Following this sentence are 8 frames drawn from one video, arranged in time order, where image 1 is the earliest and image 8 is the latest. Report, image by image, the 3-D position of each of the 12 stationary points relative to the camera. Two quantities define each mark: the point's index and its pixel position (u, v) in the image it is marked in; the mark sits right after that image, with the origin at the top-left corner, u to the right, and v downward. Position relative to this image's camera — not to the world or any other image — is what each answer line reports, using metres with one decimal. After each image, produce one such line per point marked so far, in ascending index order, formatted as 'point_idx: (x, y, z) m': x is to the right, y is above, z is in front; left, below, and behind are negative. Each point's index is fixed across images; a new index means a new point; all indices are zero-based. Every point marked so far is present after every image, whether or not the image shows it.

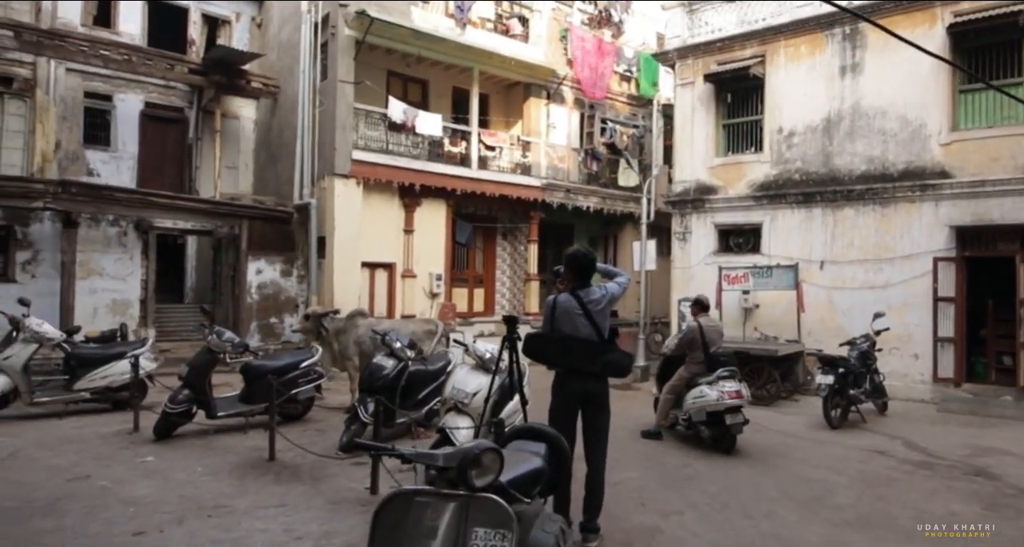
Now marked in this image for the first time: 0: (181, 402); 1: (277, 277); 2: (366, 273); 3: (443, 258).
0: (-3.6, -1.4, +7.3) m
1: (-5.3, -0.1, +15.2) m
2: (-3.0, 0.0, +14.1) m
3: (-1.6, +0.4, +15.0) m
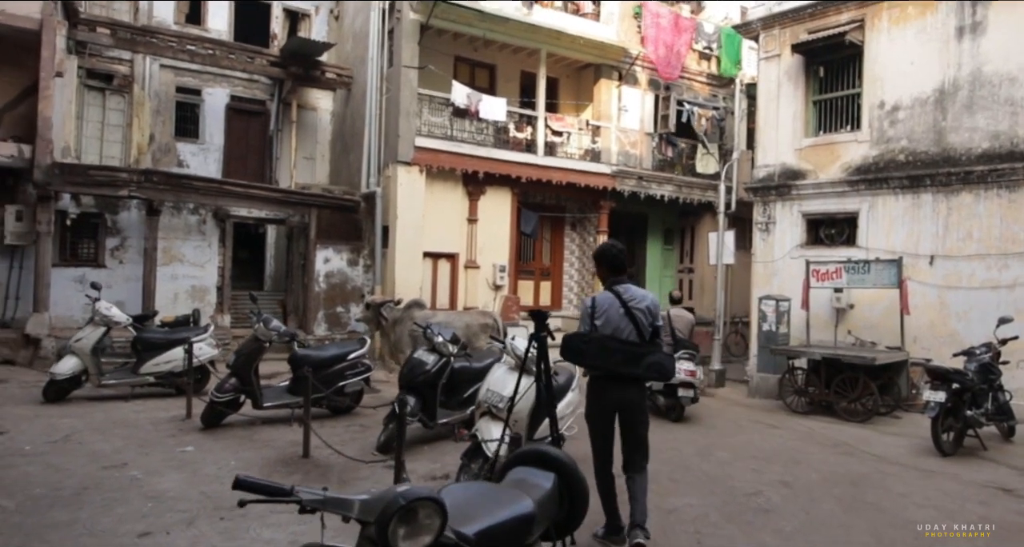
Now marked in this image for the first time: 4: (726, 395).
0: (-3.0, -1.2, +7.1) m
1: (-3.8, +0.2, +15.1) m
2: (-1.6, +0.2, +13.7) m
3: (-0.1, +0.6, +14.5) m
4: (+3.5, -2.0, +10.8) m
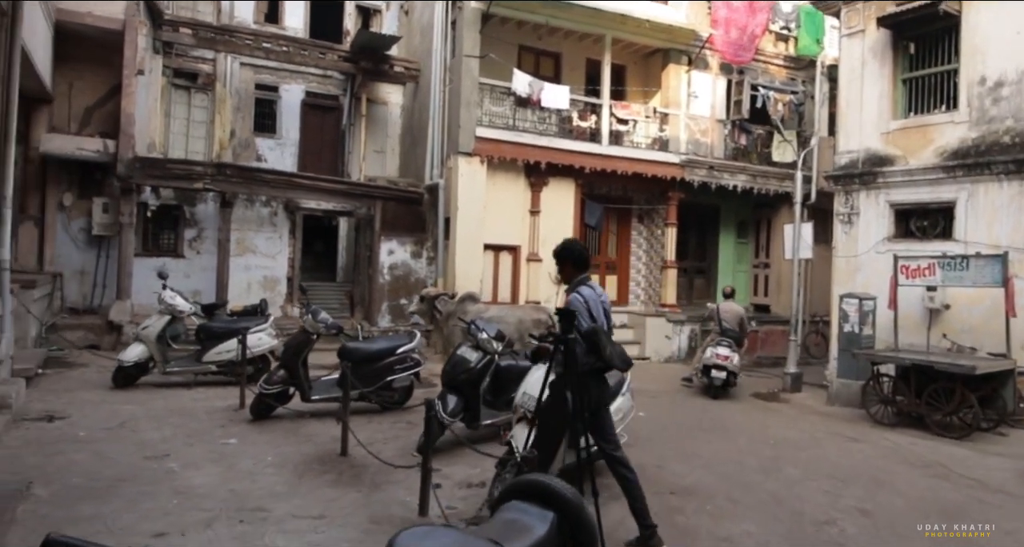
0: (-2.5, -1.2, +7.1) m
1: (-2.4, +0.3, +15.1) m
2: (-0.4, +0.4, +13.5) m
3: (+1.2, +0.8, +14.1) m
4: (+4.4, -2.0, +10.1) m
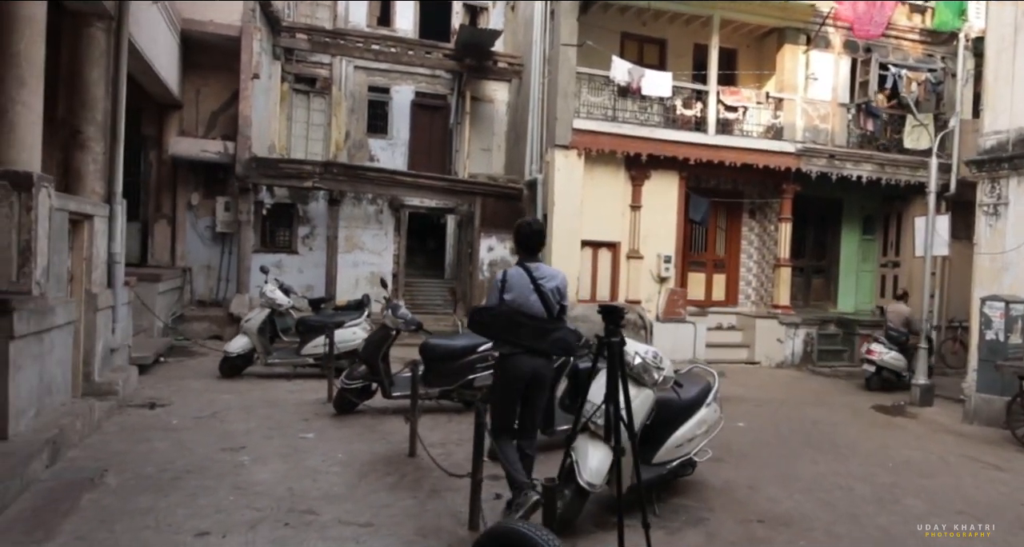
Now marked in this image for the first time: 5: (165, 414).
0: (-1.6, -1.1, +7.0) m
1: (-0.2, +0.4, +14.9) m
2: (+1.5, +0.4, +13.0) m
3: (+3.2, +0.8, +13.3) m
4: (+5.6, -1.9, +8.9) m
5: (-3.5, -1.4, +6.8) m
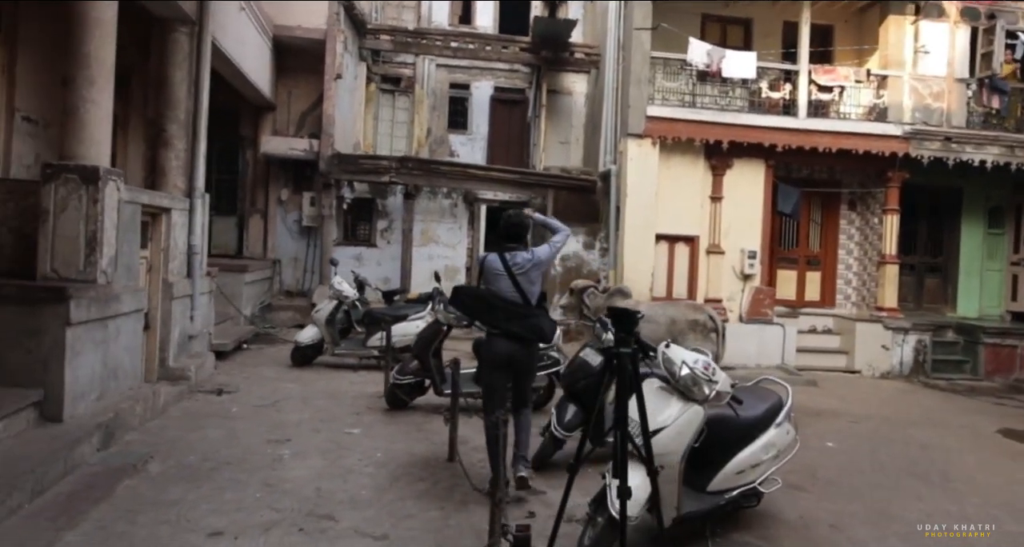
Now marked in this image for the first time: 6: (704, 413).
0: (-1.1, -1.0, +6.9) m
1: (+1.4, +0.5, +14.5) m
2: (+2.8, +0.5, +12.5) m
3: (+4.6, +0.9, +12.6) m
4: (+6.4, -2.0, +7.8) m
5: (-3.0, -1.3, +7.0) m
6: (+1.1, -0.8, +4.1) m
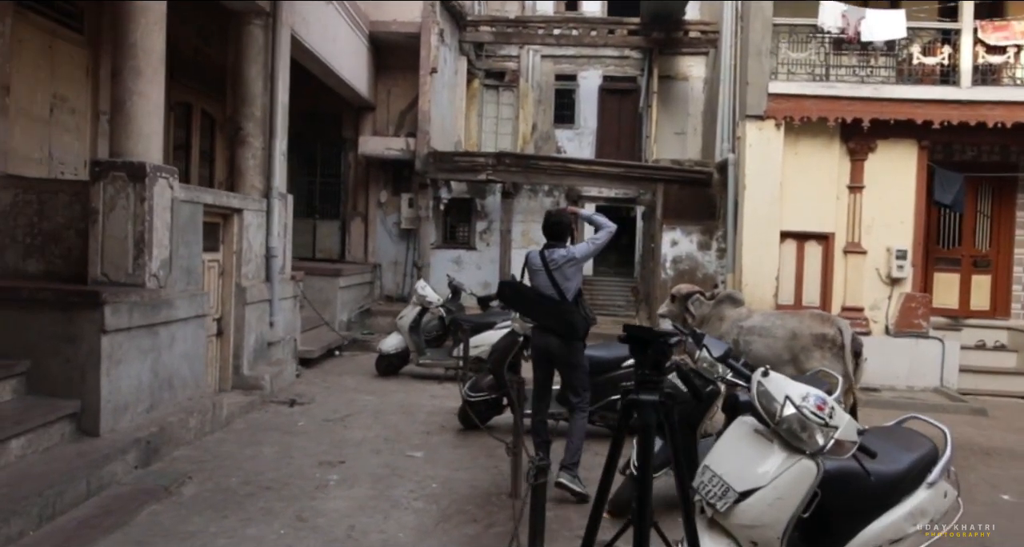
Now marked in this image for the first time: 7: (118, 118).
0: (-0.3, -1.1, +6.3) m
1: (+3.5, +0.4, +13.4) m
2: (+4.5, +0.3, +11.1) m
3: (+6.3, +0.7, +10.9) m
4: (+7.2, -2.1, +5.9) m
5: (-2.1, -1.3, +6.7) m
6: (+1.4, -0.9, +3.1) m
7: (-3.0, +1.2, +5.0) m
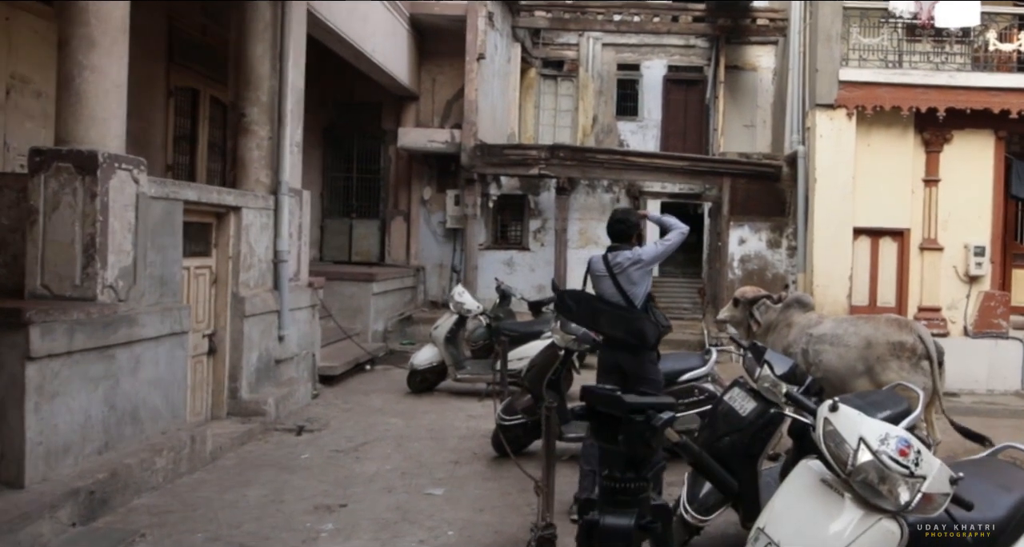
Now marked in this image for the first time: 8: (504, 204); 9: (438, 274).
0: (+0.1, -1.2, +5.2) m
1: (+4.5, +0.3, +11.9) m
2: (+5.3, +0.3, +9.5) m
3: (+7.0, +0.7, +9.2) m
4: (+7.5, -2.1, +4.1) m
5: (-1.8, -1.4, +5.8) m
6: (+1.4, -1.0, +1.8) m
7: (-2.8, +1.1, +4.2) m
8: (-0.2, +1.4, +14.2) m
9: (-1.6, 0.0, +13.5) m
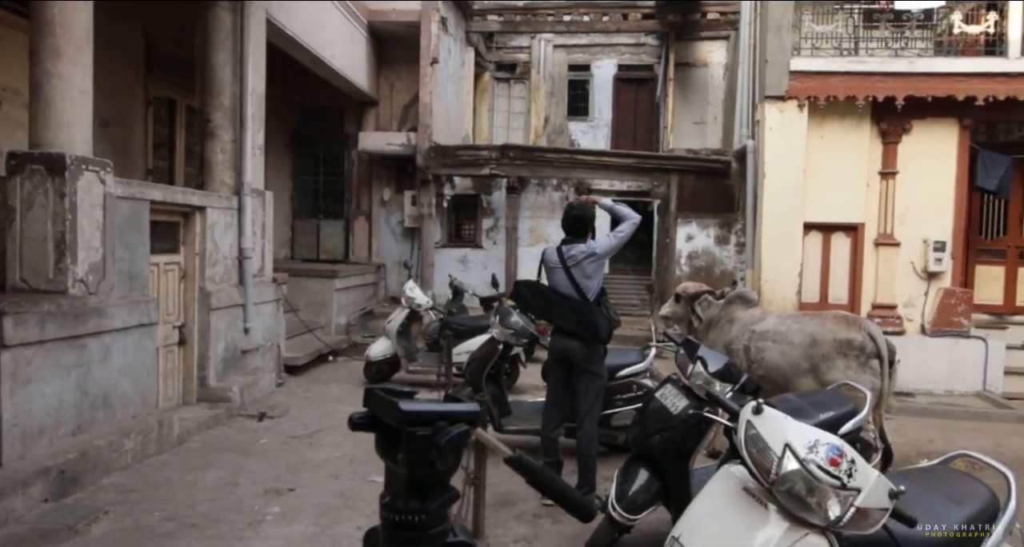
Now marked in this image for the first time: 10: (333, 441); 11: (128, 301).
0: (-0.4, -1.1, +5.7) m
1: (+3.6, +0.4, +12.6) m
2: (+4.5, +0.4, +10.3) m
3: (+6.3, +0.8, +10.0) m
4: (+7.1, -2.0, +5.0) m
5: (-2.3, -1.4, +6.1) m
6: (+1.2, -0.9, +2.4) m
7: (-3.2, +1.1, +4.5) m
8: (-1.2, +1.5, +14.6) m
9: (-2.5, 0.0, +13.9) m
10: (-1.6, -1.5, +5.8) m
11: (-2.8, -0.2, +4.9) m
